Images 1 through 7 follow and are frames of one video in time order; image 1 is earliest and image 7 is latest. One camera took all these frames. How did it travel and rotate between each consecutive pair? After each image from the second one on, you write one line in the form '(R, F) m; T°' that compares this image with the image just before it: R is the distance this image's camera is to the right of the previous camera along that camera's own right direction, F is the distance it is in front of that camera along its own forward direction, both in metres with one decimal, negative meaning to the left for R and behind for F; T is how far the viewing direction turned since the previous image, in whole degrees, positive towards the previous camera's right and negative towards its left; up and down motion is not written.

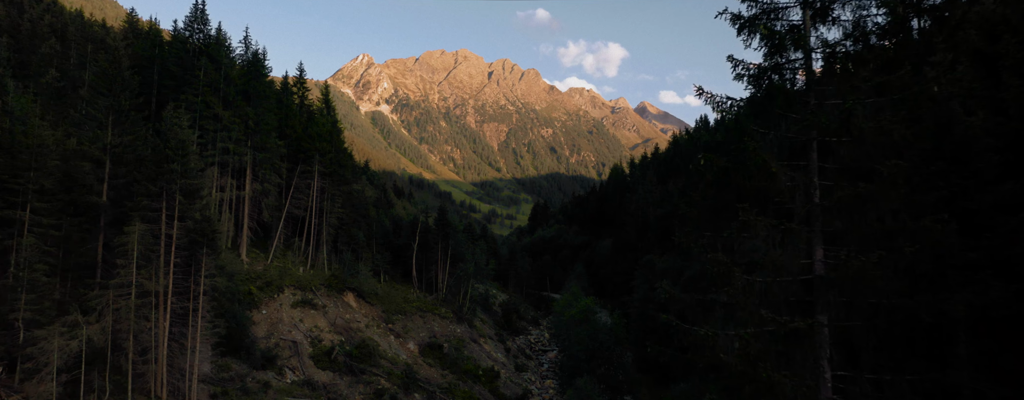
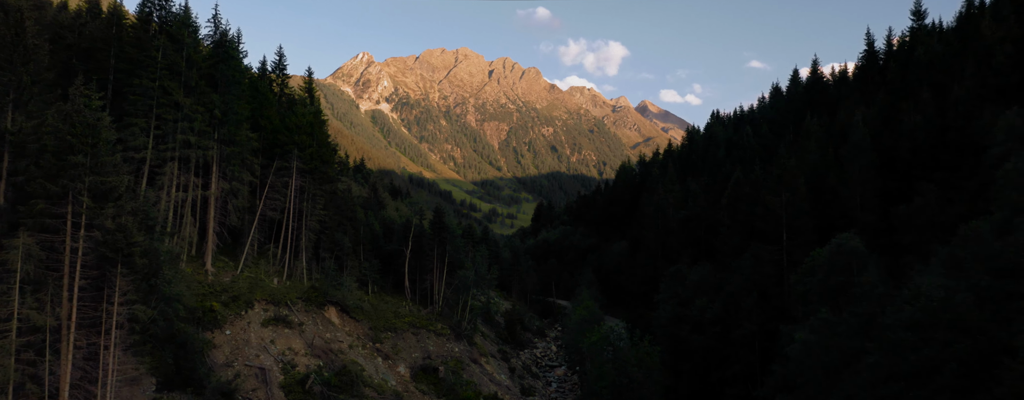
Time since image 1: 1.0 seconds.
(-0.6, +9.8) m; 0°
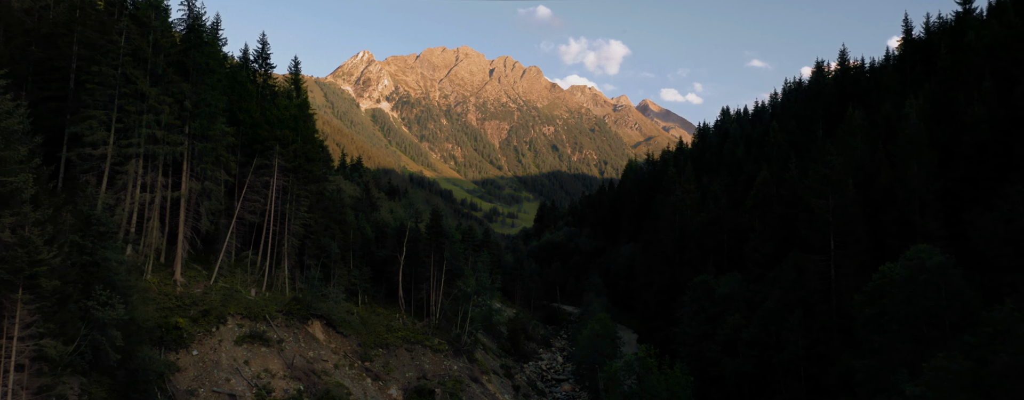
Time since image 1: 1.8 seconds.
(-0.4, +6.8) m; 0°
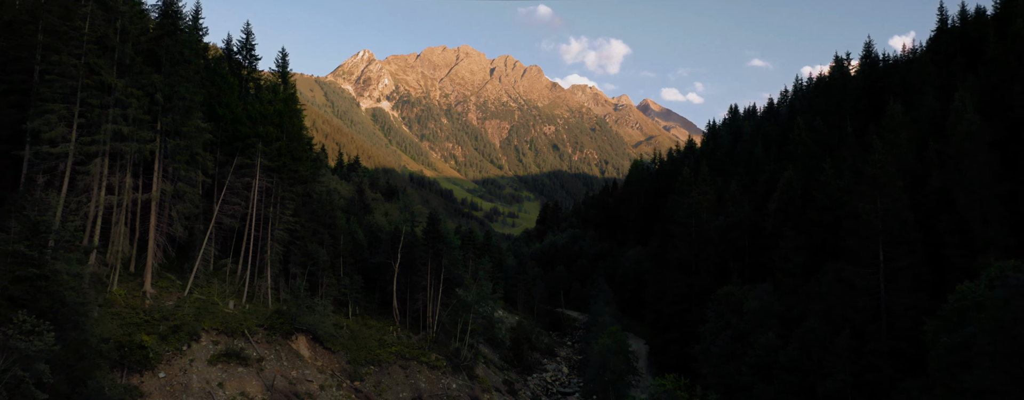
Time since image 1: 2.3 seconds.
(-0.3, +5.4) m; 0°
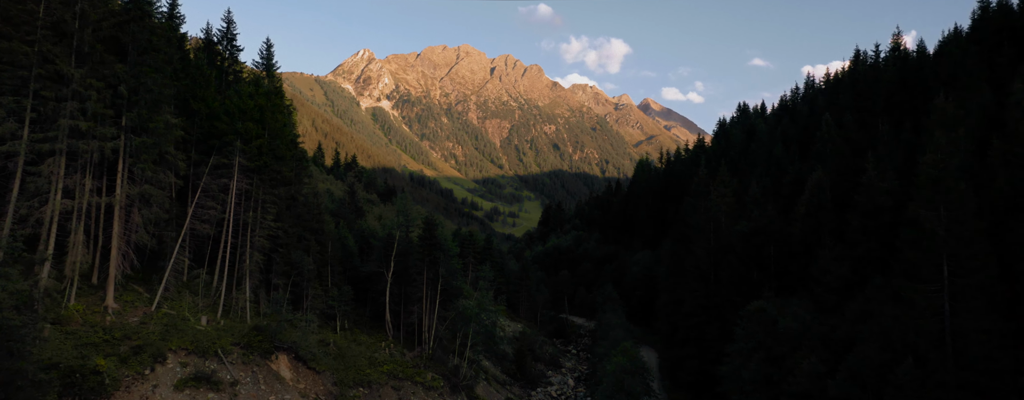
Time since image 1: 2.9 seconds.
(-0.3, +5.4) m; 0°
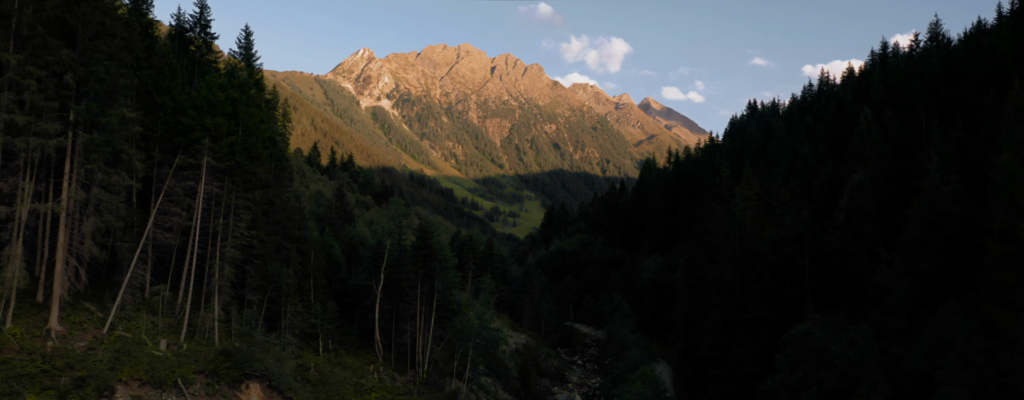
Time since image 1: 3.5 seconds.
(-0.4, +6.2) m; 0°
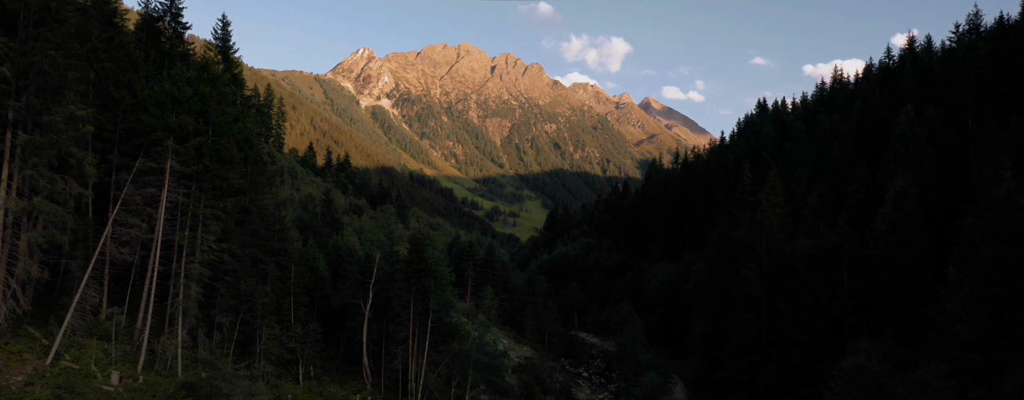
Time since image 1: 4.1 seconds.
(-0.3, +5.5) m; 0°
